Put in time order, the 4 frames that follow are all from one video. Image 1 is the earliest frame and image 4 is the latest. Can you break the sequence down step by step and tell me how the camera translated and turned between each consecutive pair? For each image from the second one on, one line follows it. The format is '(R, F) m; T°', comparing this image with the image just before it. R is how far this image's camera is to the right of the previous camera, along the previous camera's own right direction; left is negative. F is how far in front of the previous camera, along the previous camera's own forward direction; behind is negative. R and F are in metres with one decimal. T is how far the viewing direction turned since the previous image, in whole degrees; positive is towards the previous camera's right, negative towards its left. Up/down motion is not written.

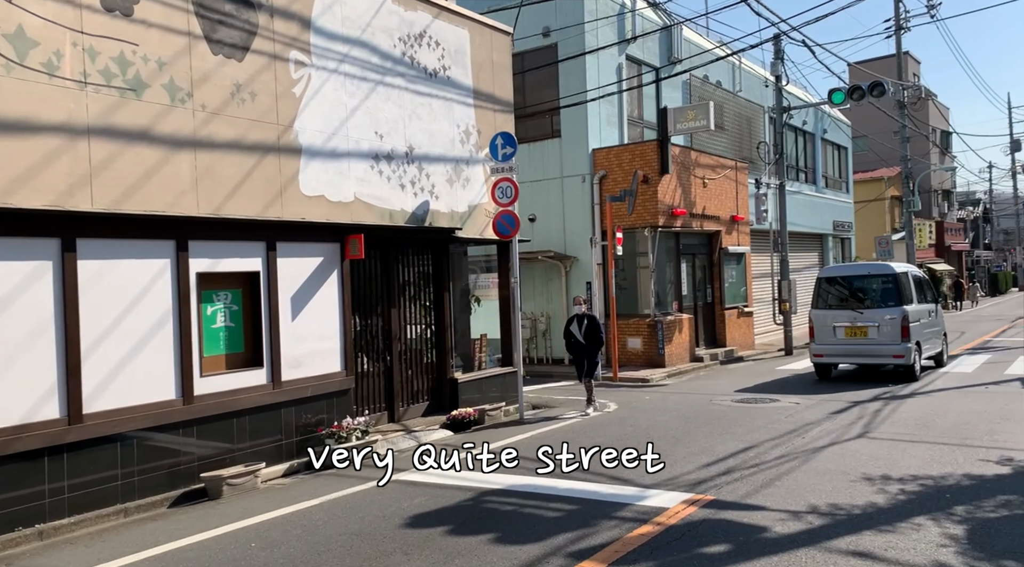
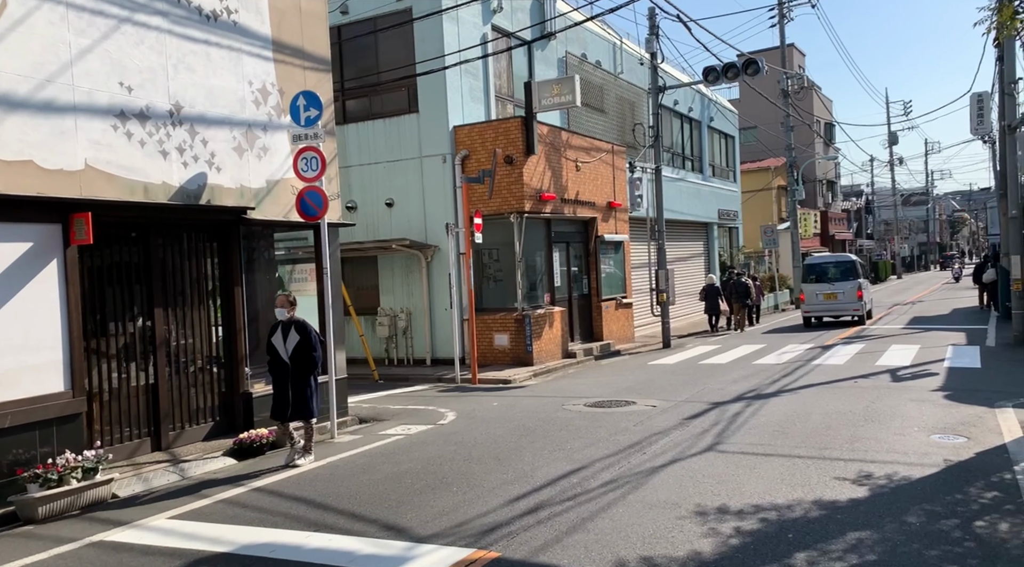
(+0.9, +1.5) m; +6°
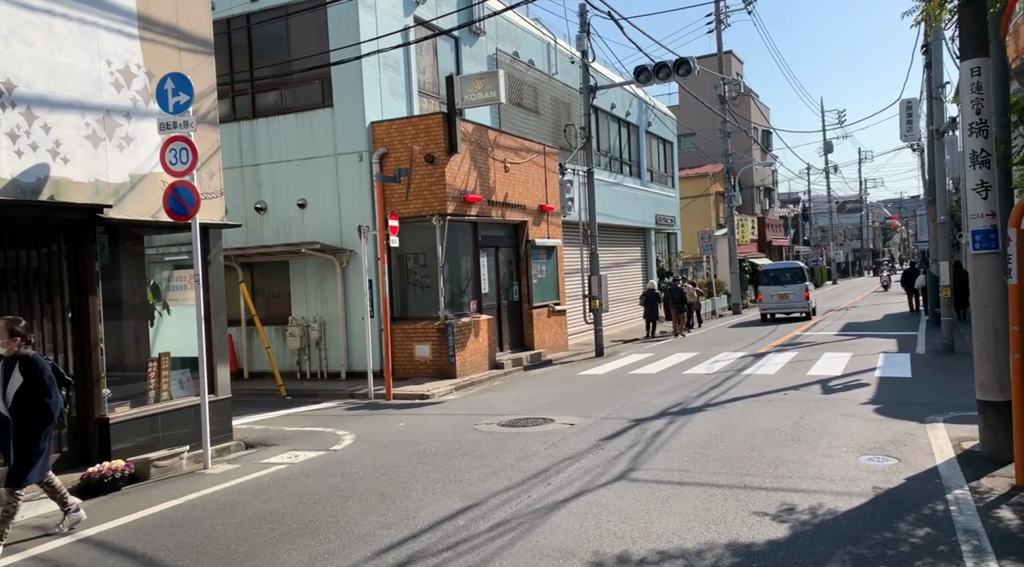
(+0.4, +0.9) m; +4°
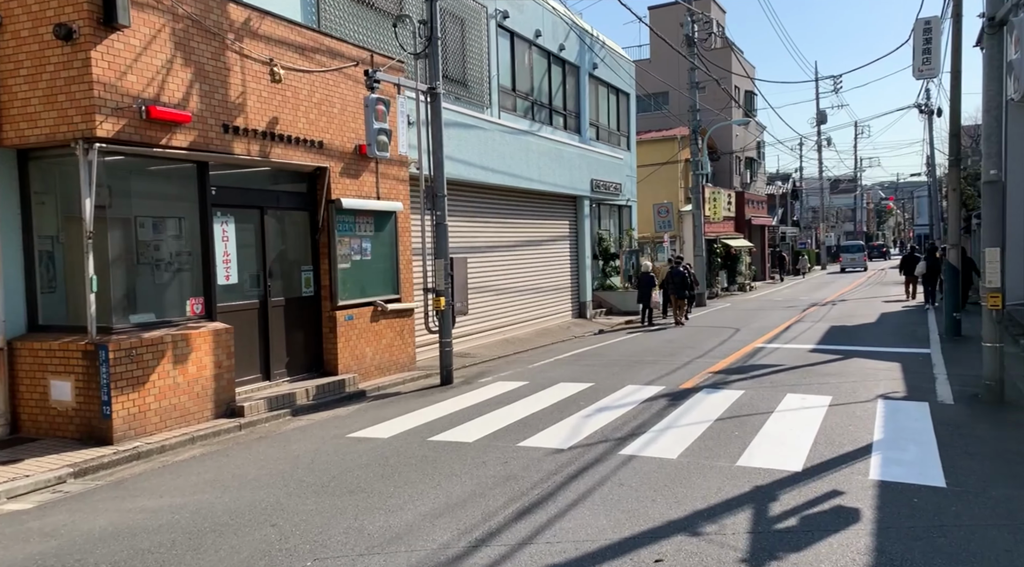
(+2.9, +7.5) m; +1°
